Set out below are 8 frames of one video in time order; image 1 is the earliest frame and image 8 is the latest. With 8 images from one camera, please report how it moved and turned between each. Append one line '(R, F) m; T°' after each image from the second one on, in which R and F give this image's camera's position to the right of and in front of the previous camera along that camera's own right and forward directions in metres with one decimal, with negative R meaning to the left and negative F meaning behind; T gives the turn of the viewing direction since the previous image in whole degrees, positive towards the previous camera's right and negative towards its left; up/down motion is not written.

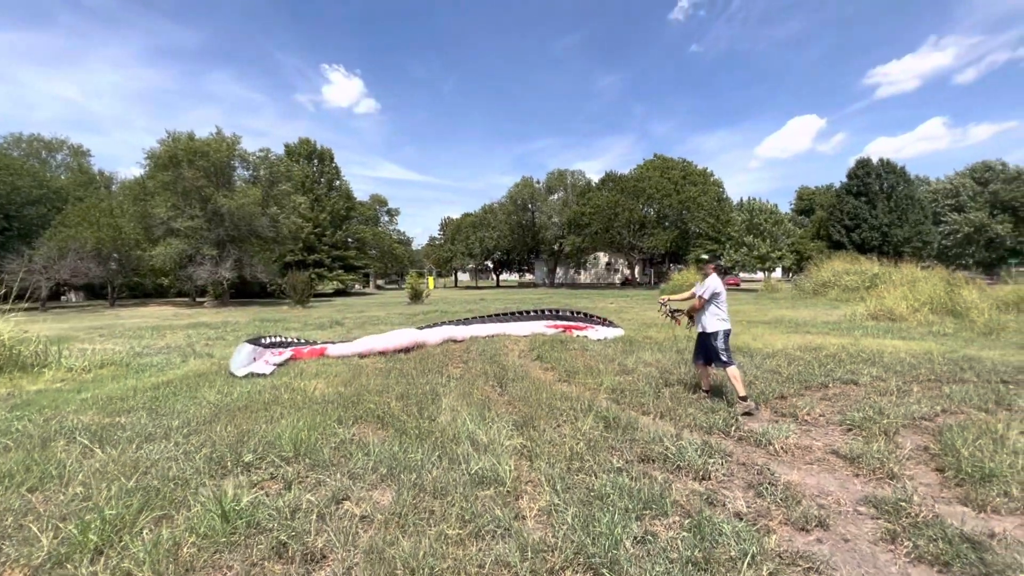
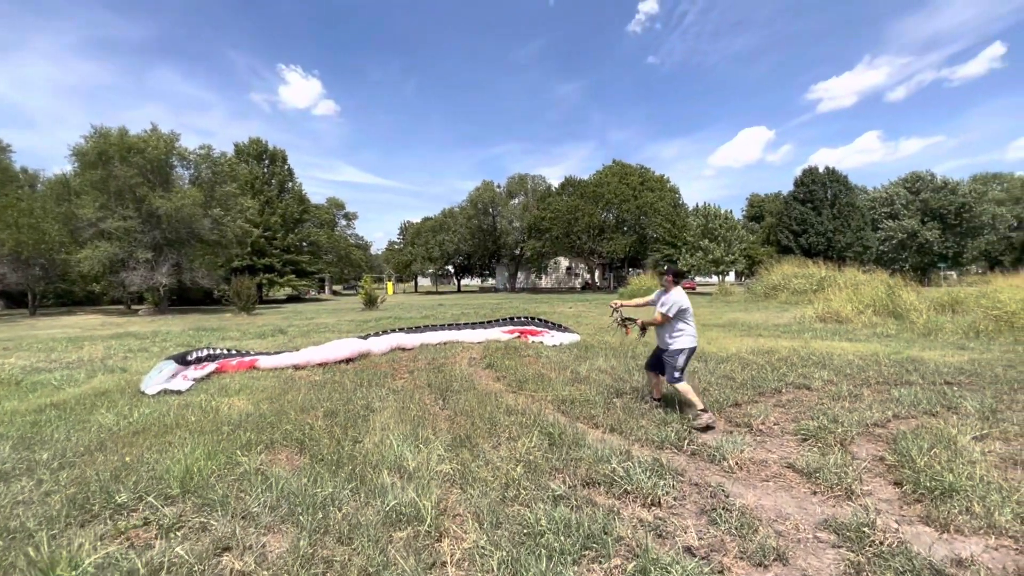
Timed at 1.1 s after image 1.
(+0.2, +0.4) m; +4°
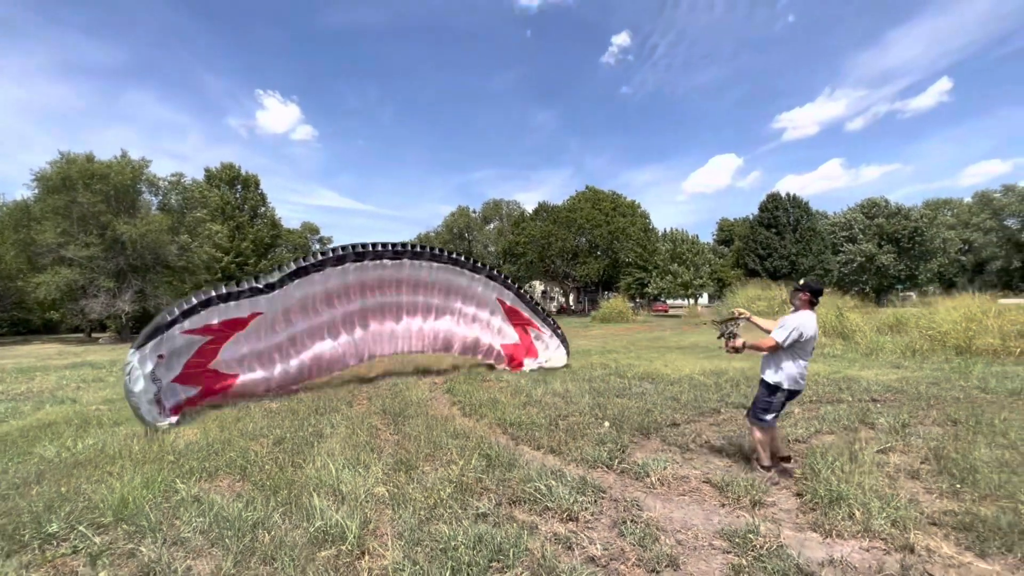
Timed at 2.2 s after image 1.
(+0.4, -0.3) m; +3°
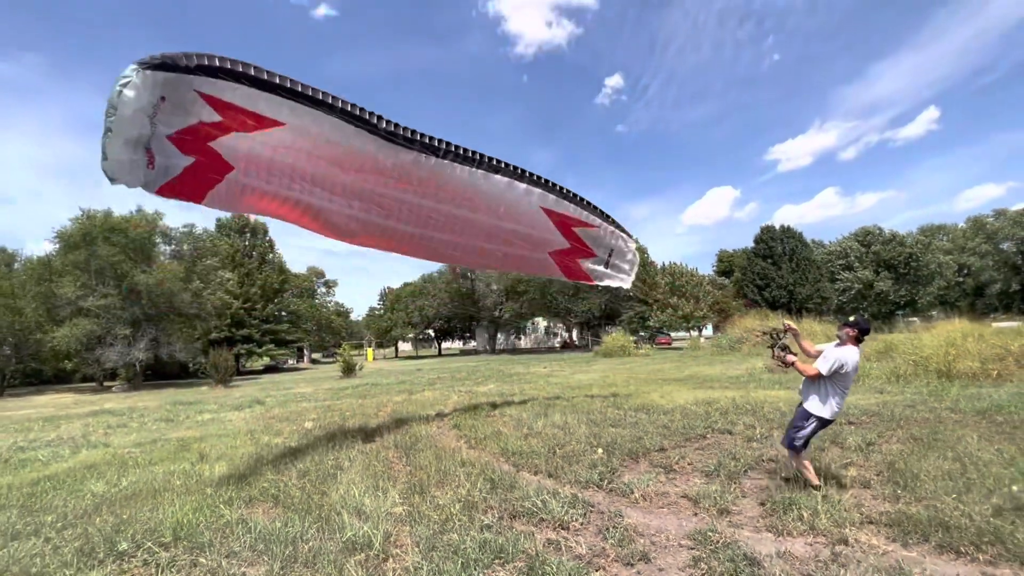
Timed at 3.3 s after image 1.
(+0.1, -0.7) m; 0°
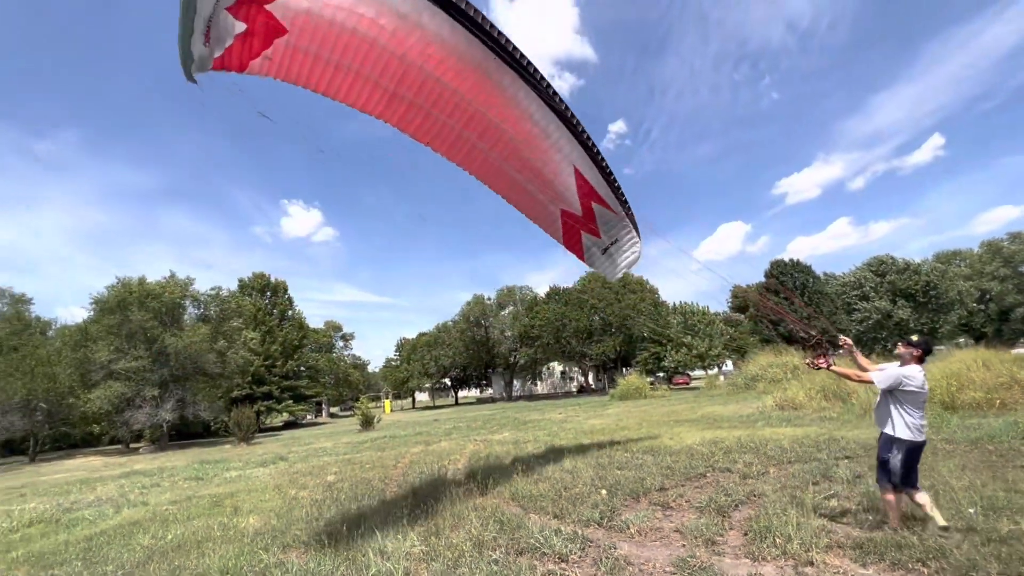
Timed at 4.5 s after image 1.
(+0.2, -0.7) m; -2°
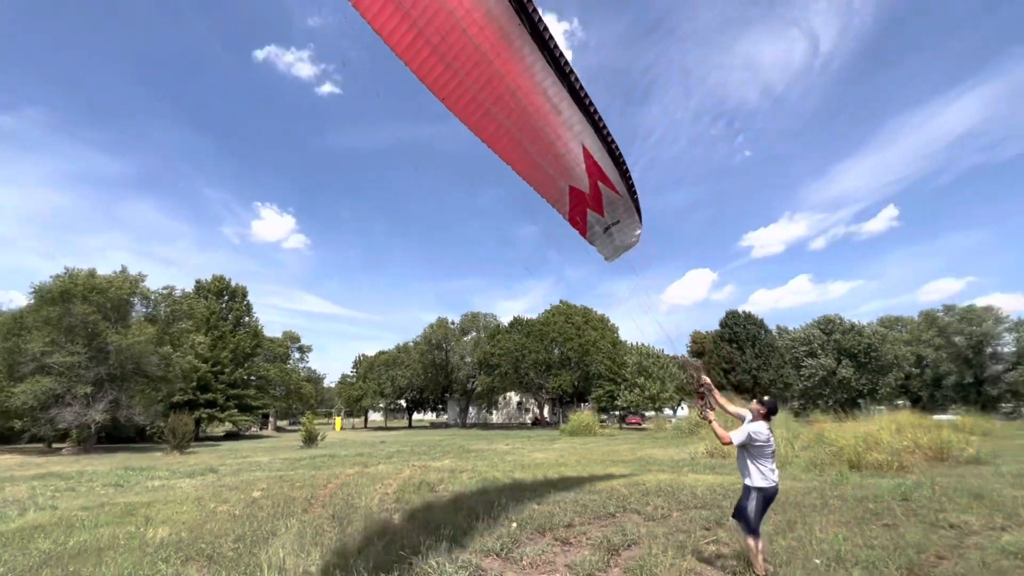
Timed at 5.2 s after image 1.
(+0.5, -0.4) m; +3°
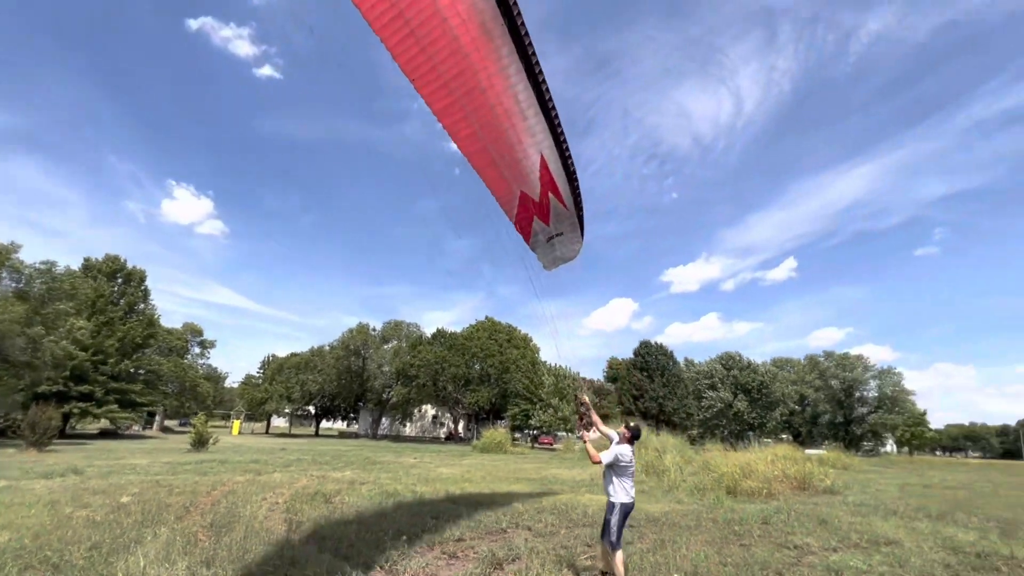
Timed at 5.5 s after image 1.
(+0.2, -0.2) m; +8°
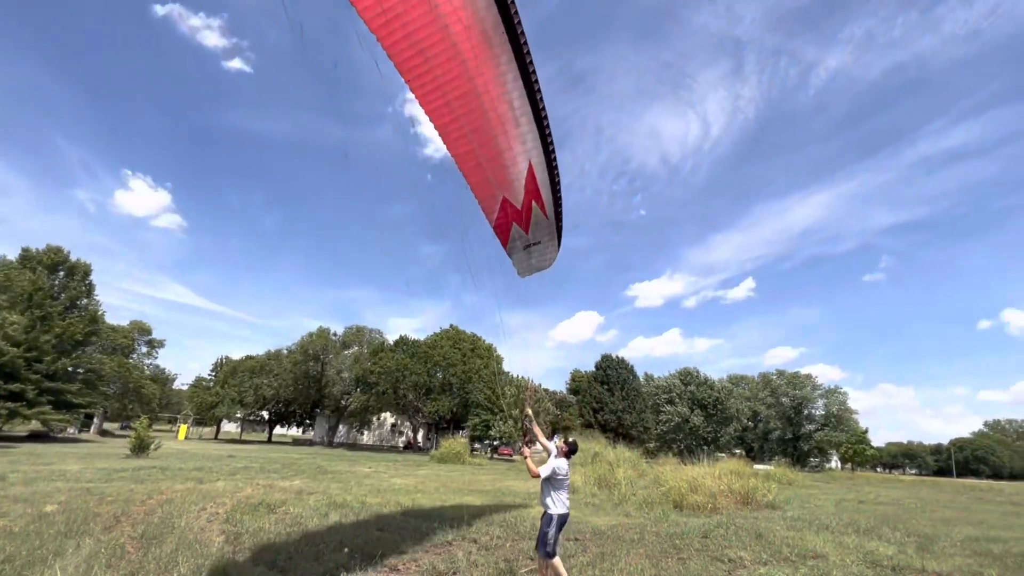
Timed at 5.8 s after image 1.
(+0.2, -0.1) m; +4°
